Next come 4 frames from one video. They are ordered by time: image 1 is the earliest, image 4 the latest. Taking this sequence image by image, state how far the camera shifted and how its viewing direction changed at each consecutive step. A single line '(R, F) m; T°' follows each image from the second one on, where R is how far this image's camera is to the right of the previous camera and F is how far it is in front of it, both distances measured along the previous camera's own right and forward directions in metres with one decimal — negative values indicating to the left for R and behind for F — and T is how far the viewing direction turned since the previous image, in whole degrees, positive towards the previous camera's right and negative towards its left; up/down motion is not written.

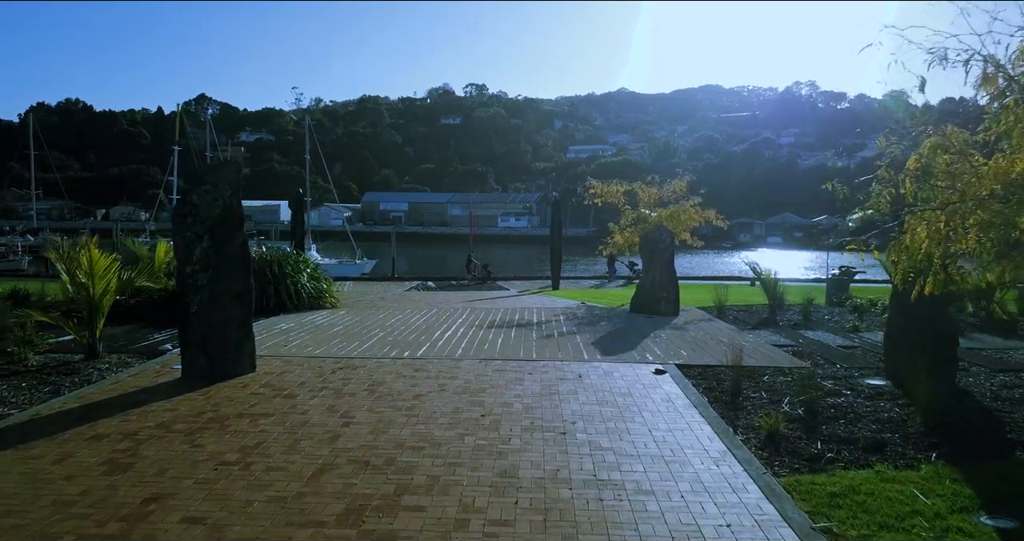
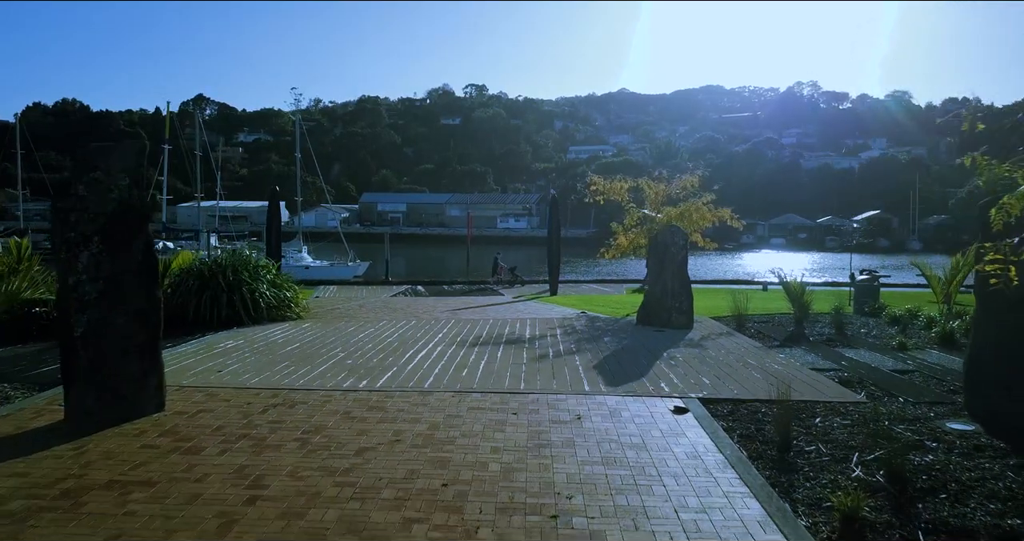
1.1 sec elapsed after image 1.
(+0.2, +1.8) m; 0°
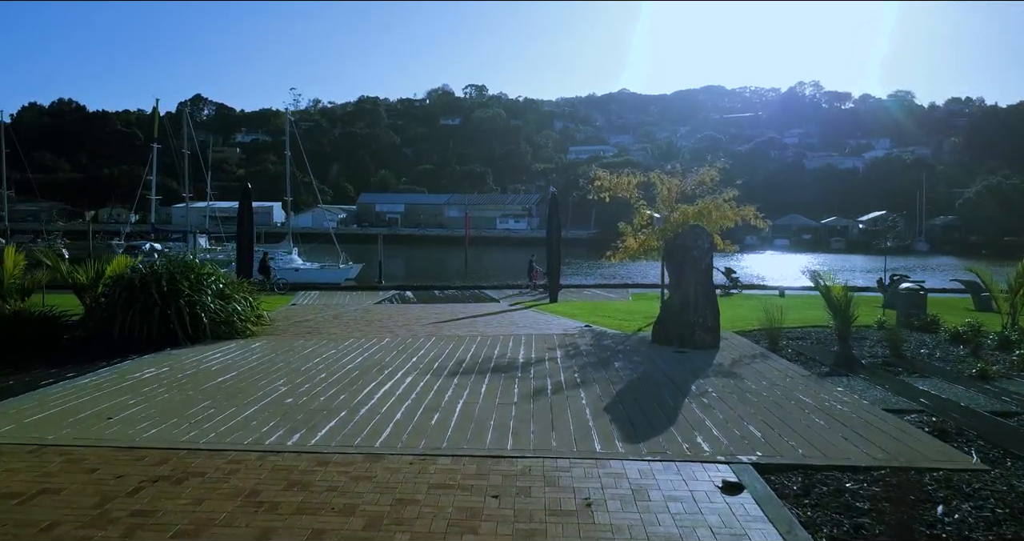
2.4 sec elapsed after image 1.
(+0.1, +1.9) m; 0°
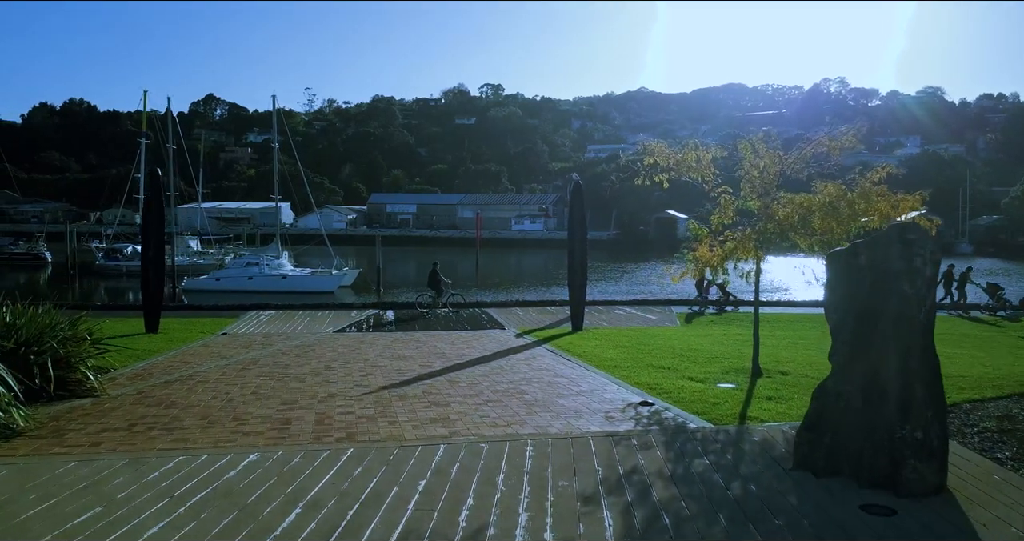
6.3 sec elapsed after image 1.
(+0.2, +5.4) m; -1°
